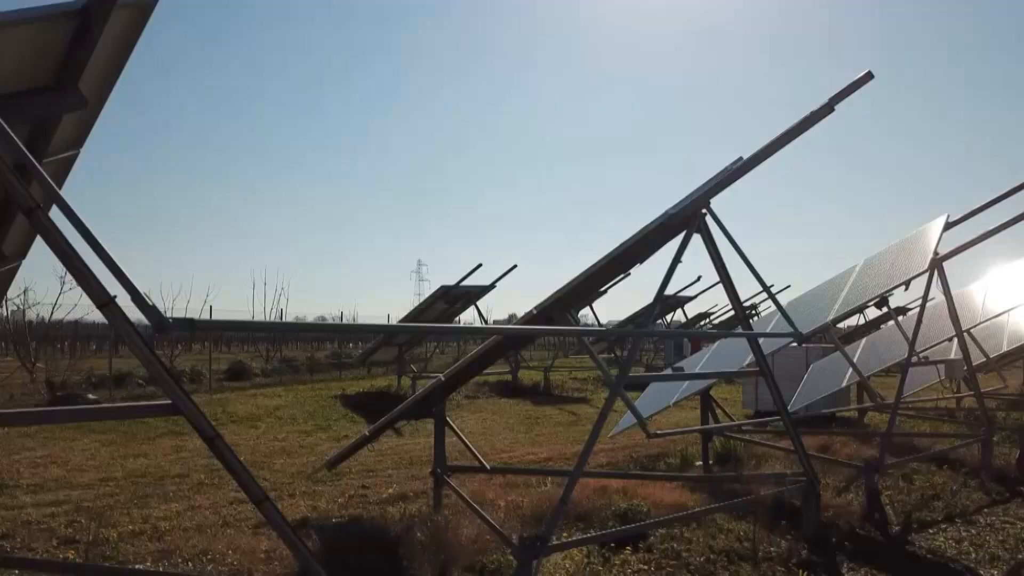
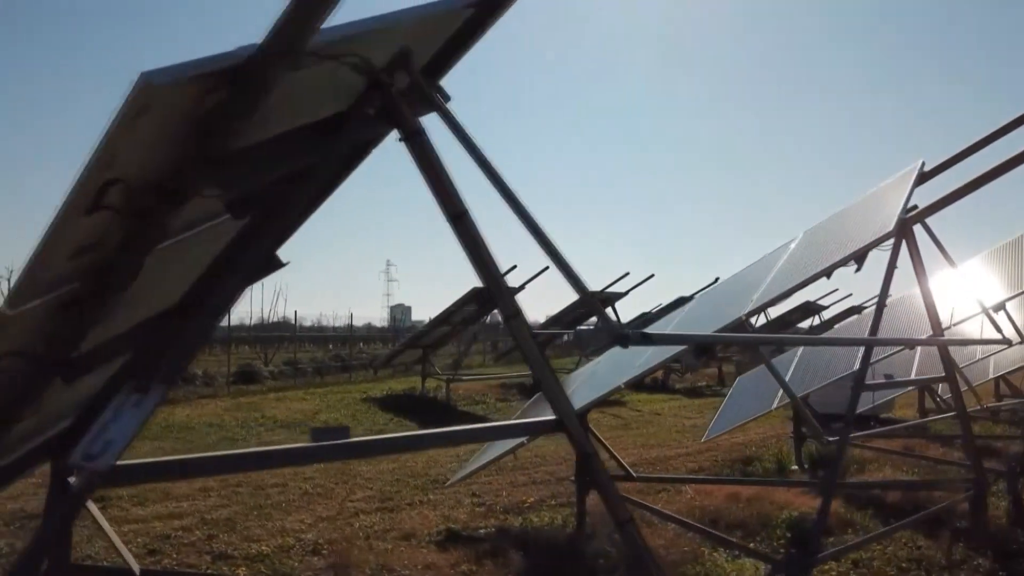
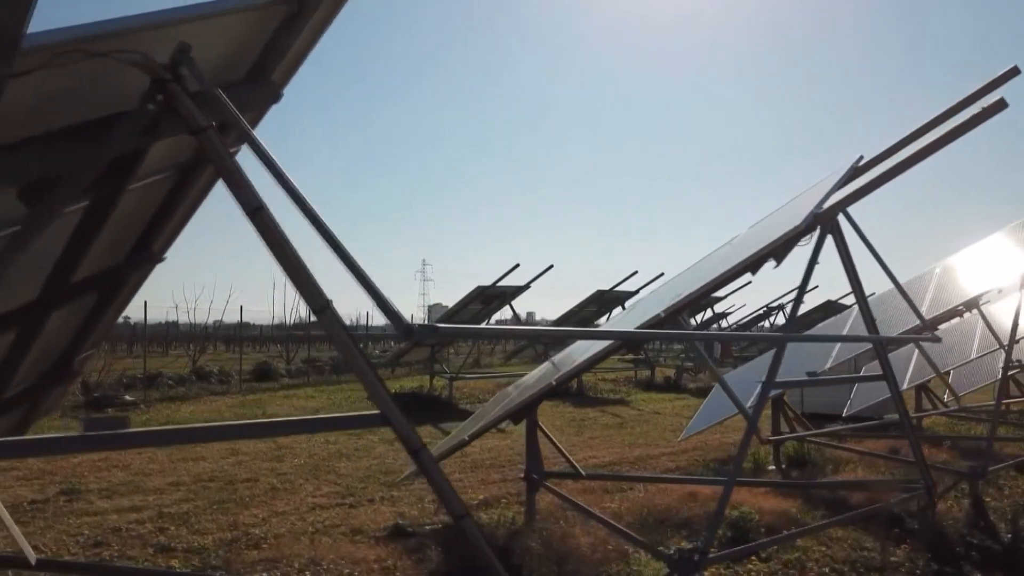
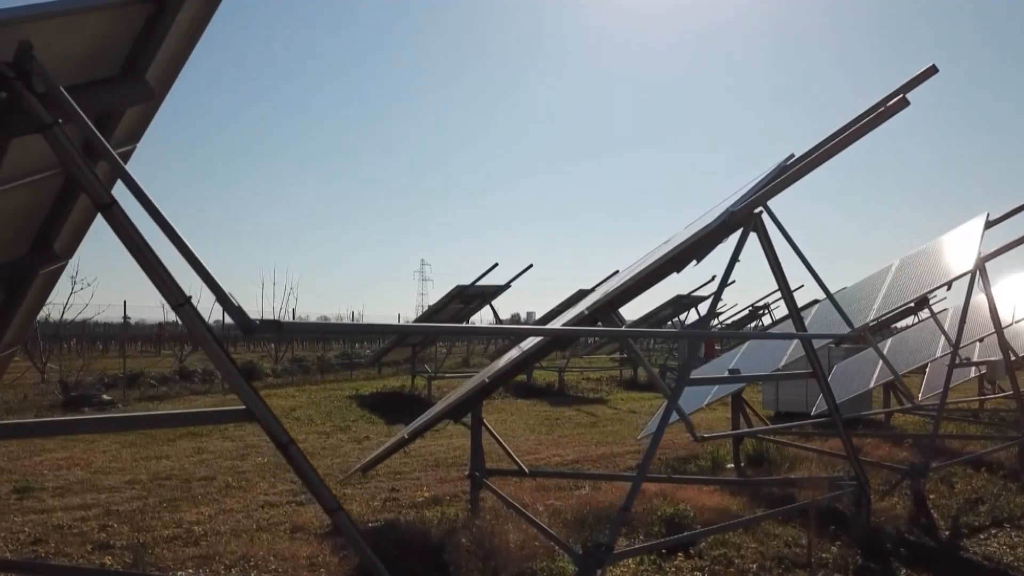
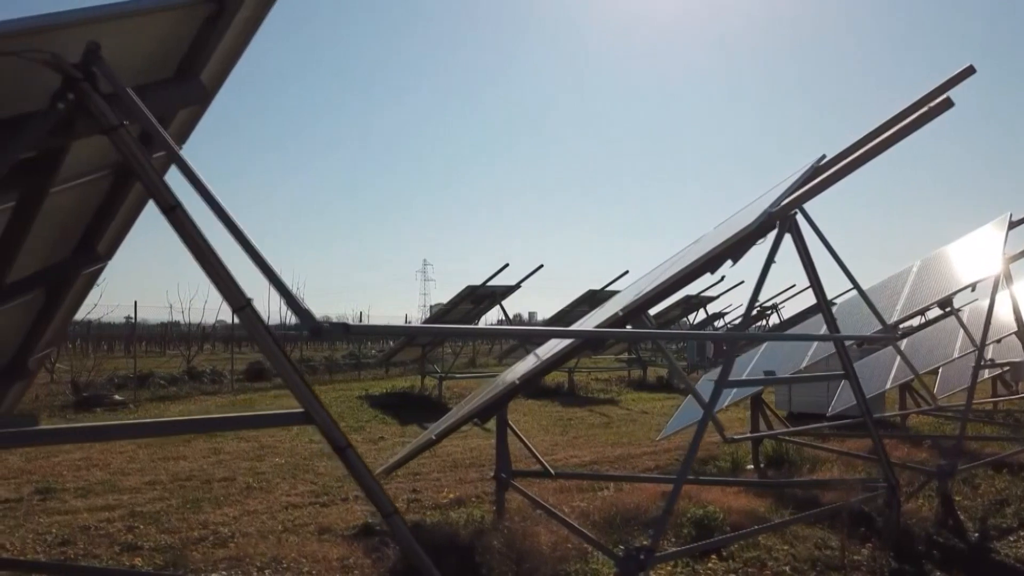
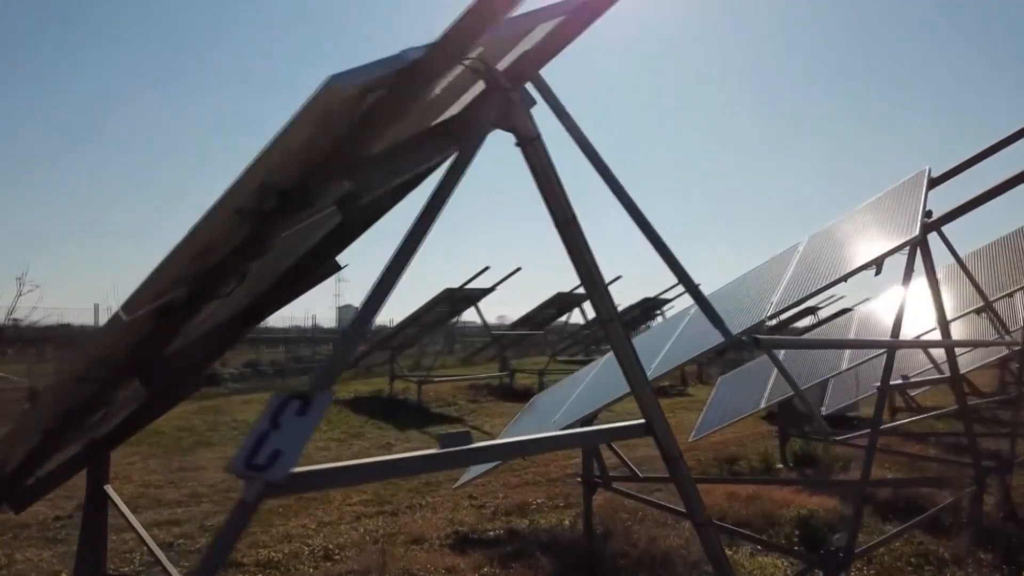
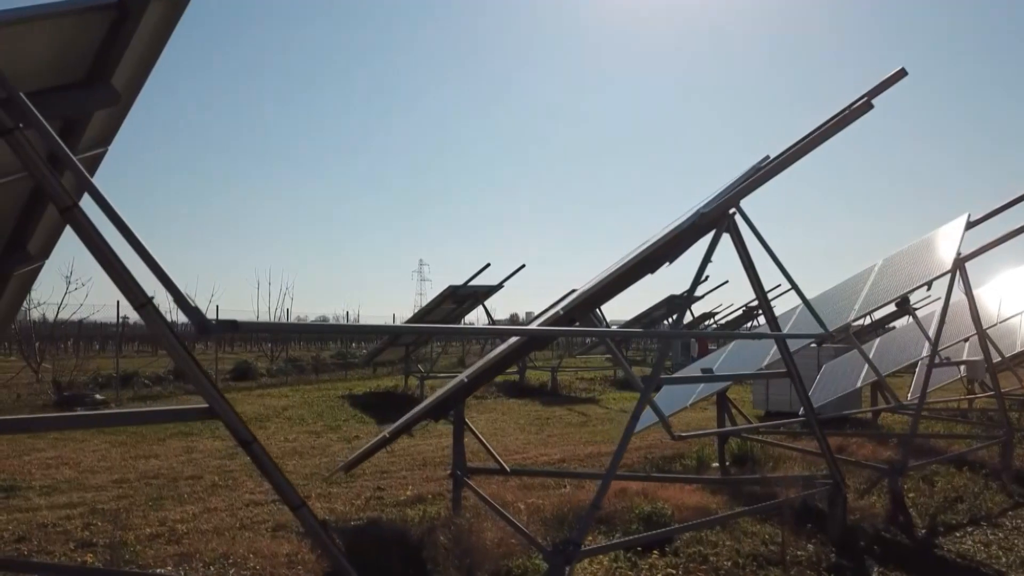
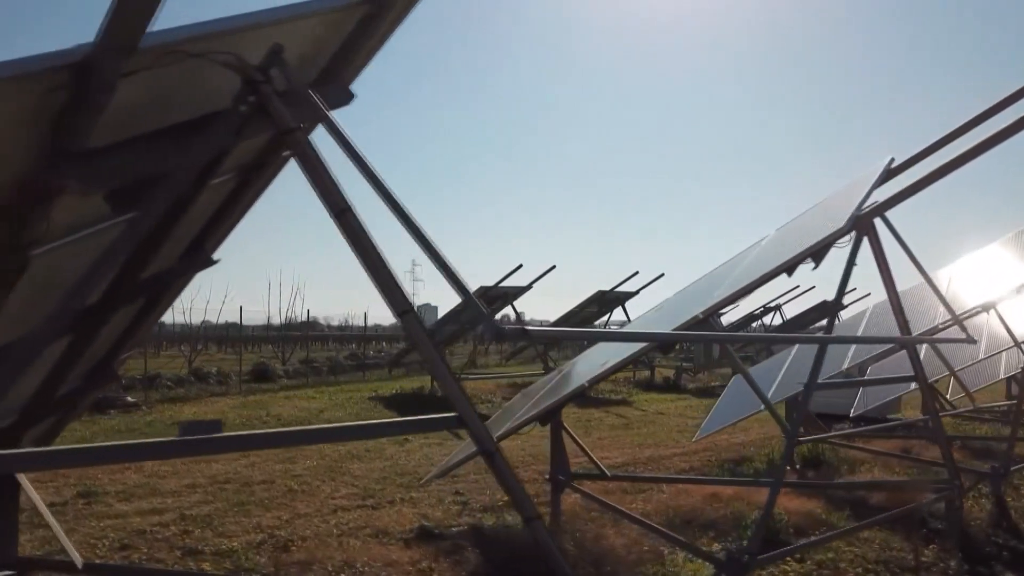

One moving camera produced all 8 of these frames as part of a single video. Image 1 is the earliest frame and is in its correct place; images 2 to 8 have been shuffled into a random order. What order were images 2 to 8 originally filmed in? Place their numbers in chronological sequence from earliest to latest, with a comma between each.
7, 4, 5, 3, 8, 2, 6
